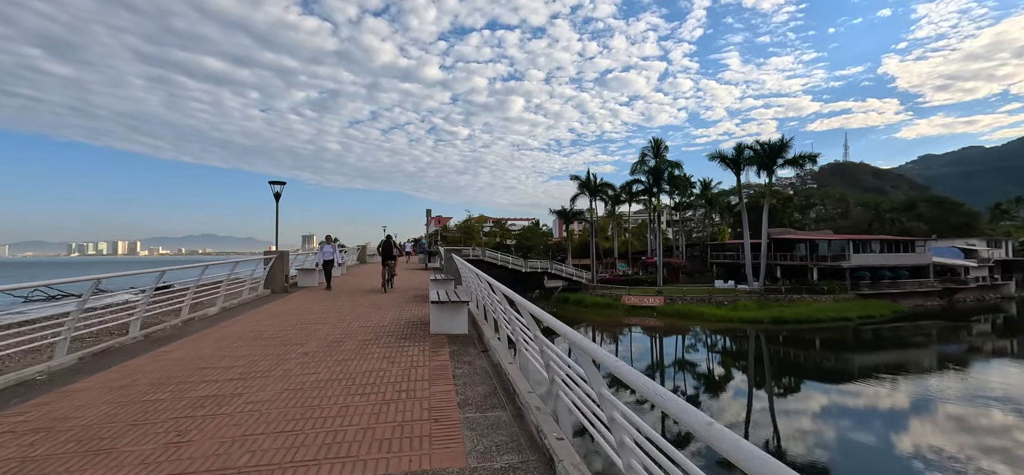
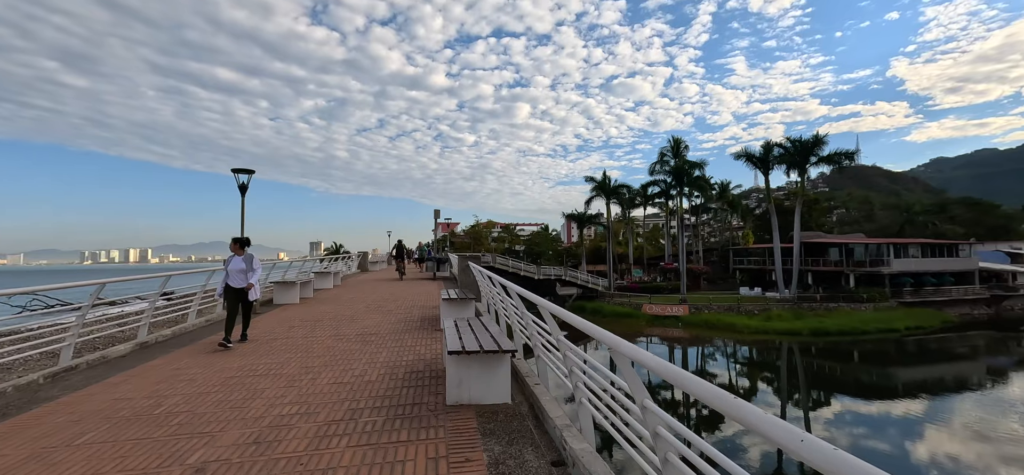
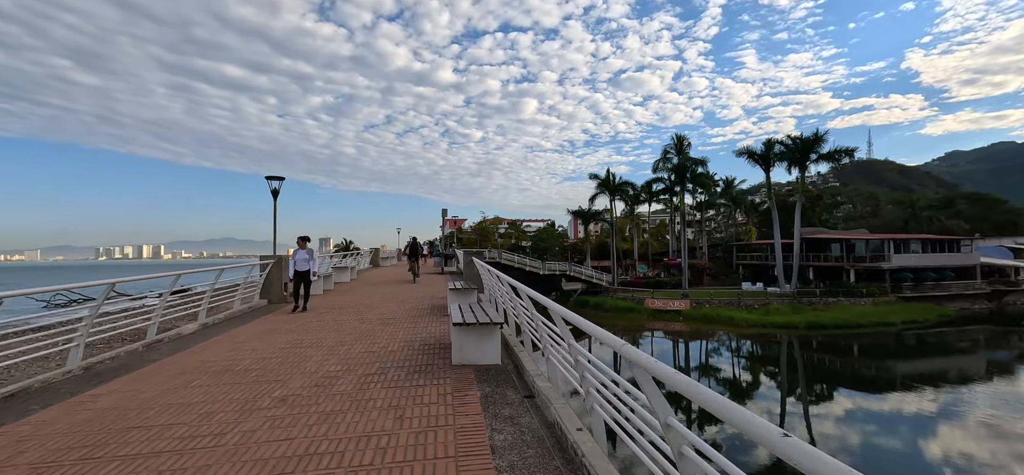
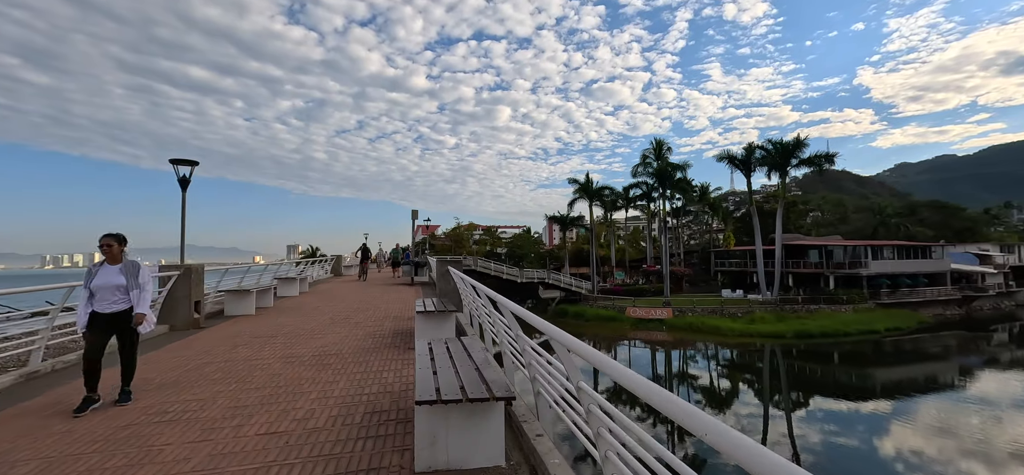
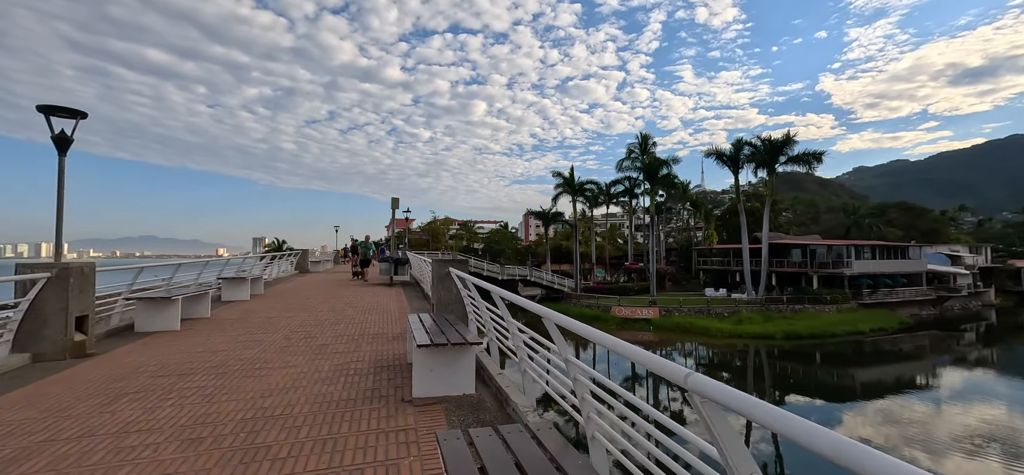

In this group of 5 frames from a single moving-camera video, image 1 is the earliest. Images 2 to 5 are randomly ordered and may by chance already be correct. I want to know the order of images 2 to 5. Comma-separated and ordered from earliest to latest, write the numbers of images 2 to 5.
3, 2, 4, 5
